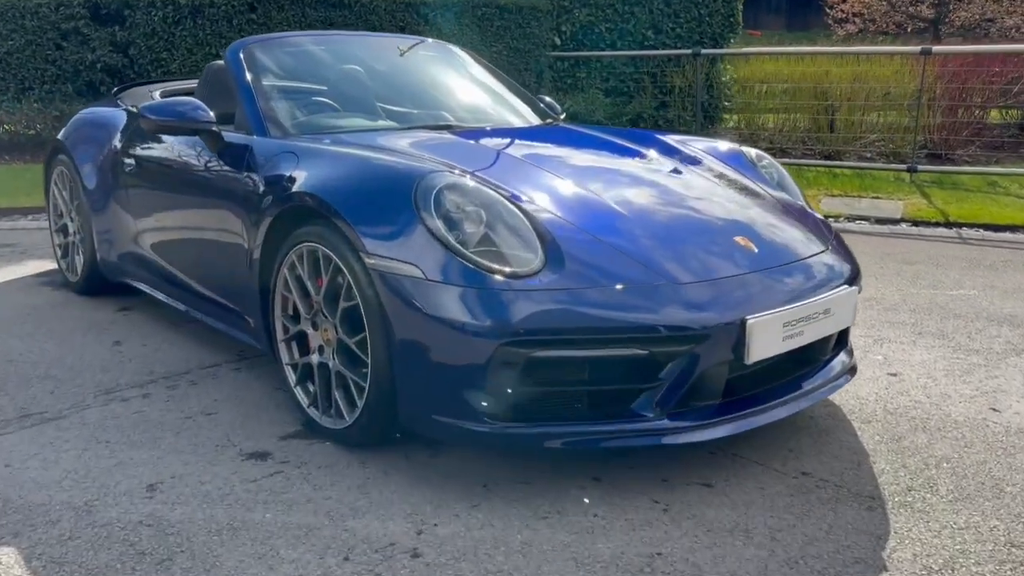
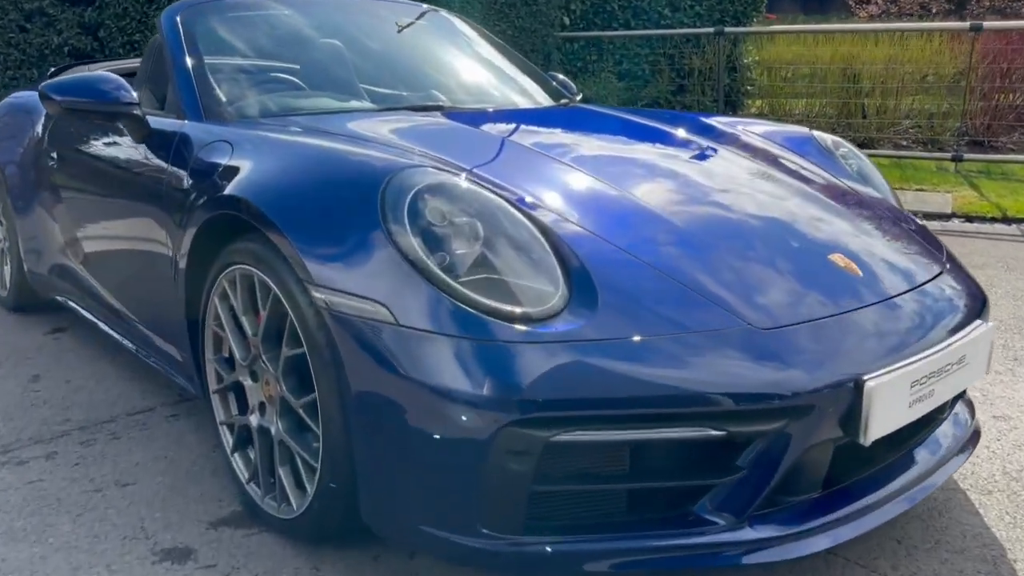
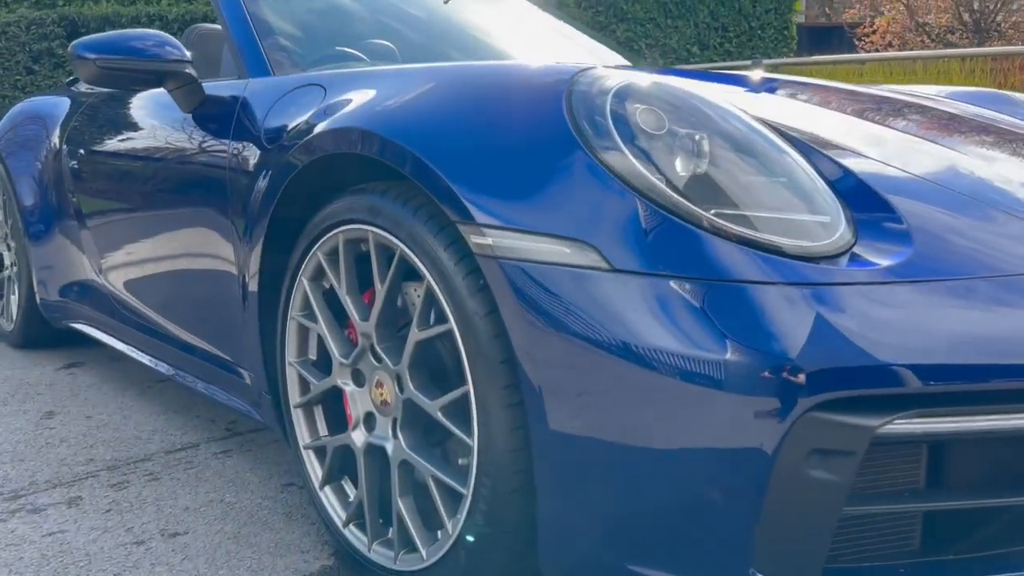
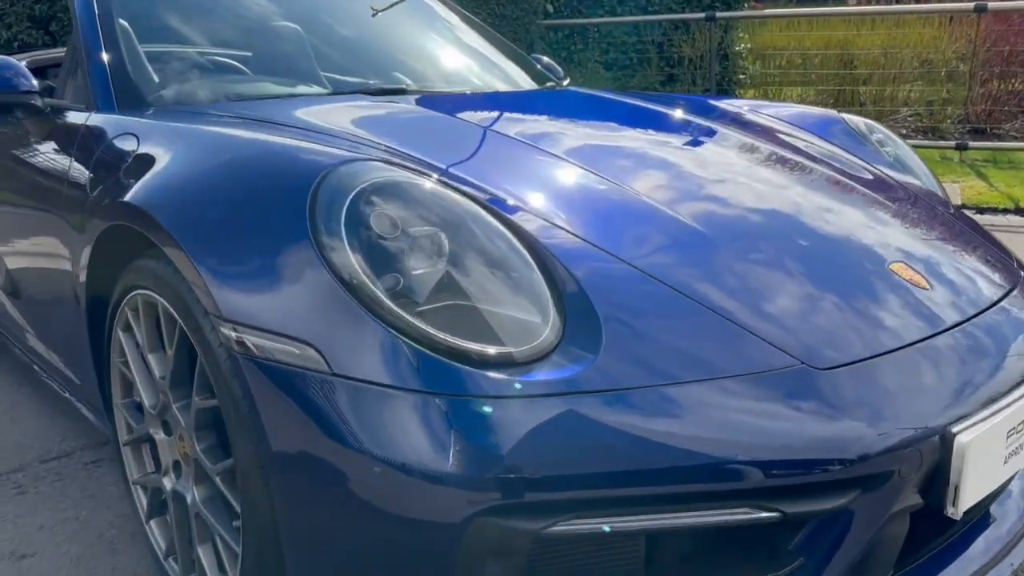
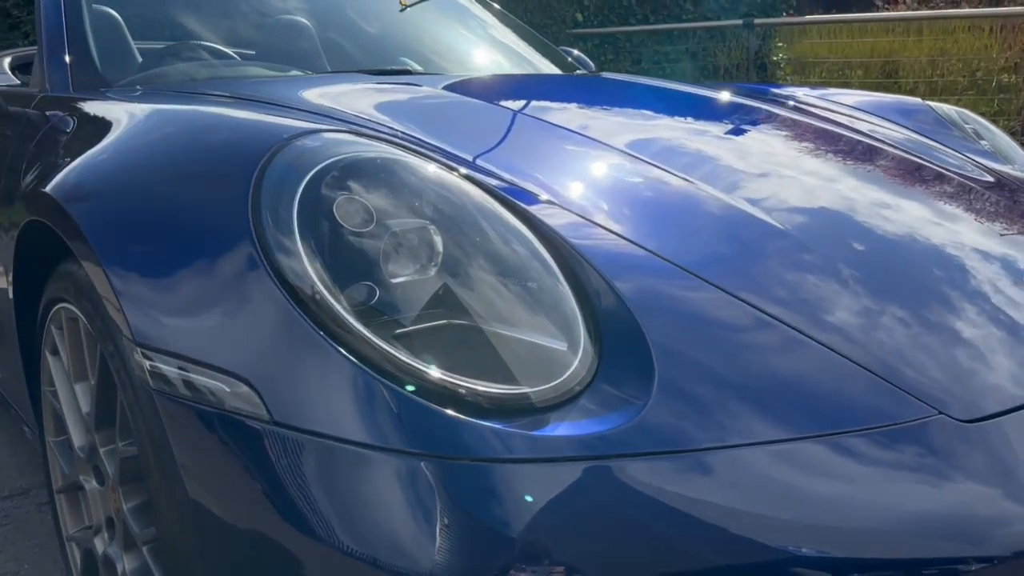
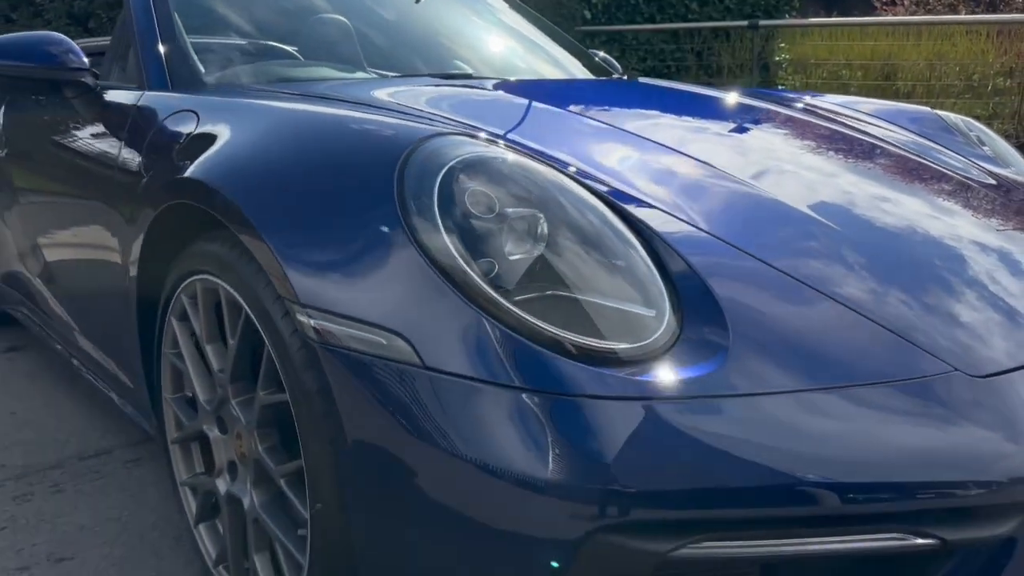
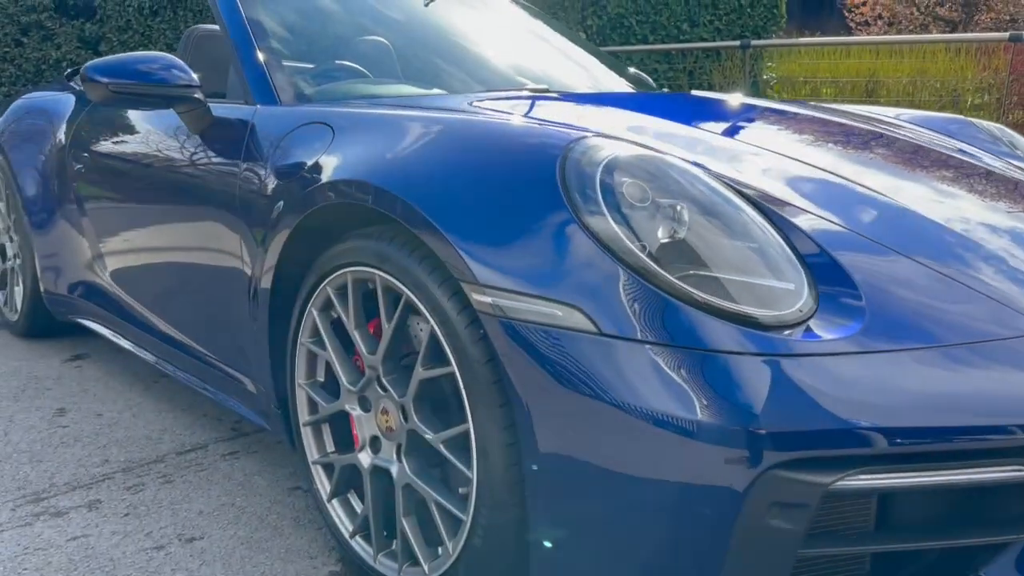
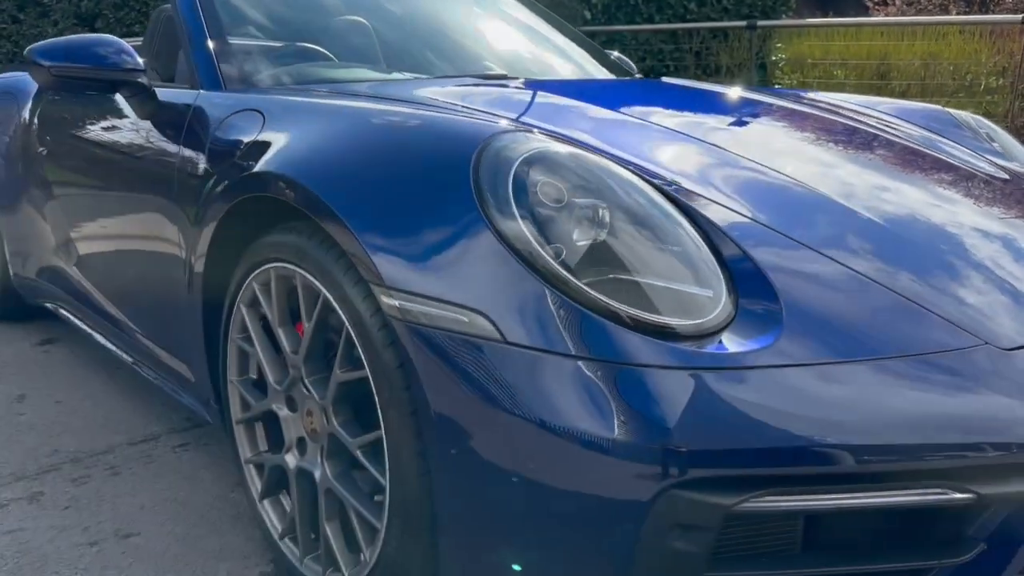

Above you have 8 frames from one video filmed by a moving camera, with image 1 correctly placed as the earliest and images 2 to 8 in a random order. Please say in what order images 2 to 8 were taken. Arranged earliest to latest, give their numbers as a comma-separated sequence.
2, 4, 5, 6, 8, 7, 3
